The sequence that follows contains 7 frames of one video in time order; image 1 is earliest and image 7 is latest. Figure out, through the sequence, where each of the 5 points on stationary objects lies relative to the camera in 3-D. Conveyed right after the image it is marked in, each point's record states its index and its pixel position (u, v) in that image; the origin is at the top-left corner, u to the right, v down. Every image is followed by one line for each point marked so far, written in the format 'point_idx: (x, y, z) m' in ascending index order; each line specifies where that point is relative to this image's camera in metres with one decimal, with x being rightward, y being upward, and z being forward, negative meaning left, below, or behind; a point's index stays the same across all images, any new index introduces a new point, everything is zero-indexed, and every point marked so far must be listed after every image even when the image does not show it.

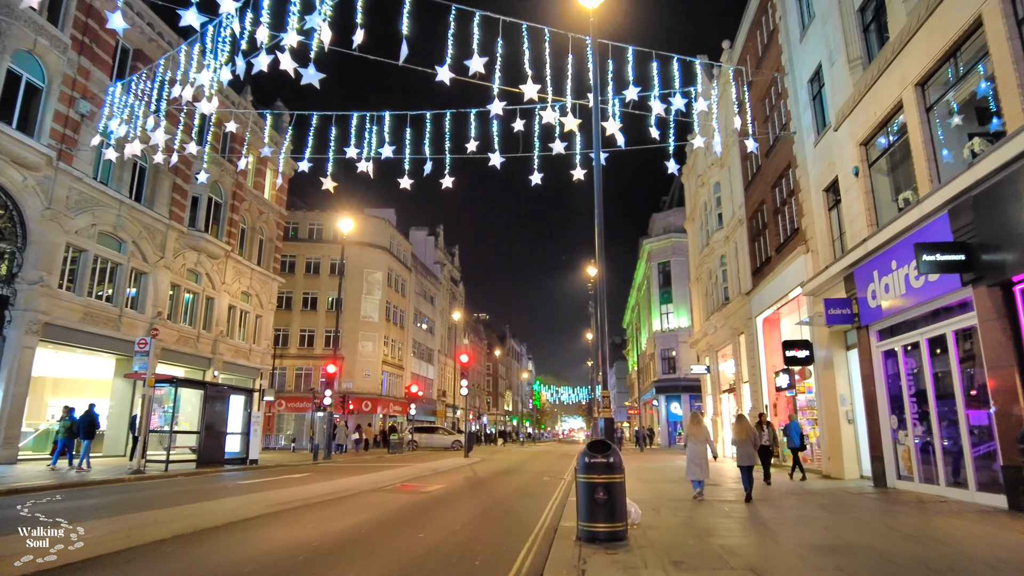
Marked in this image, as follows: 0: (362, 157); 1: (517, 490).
0: (-4.9, +4.2, +19.2) m
1: (+0.1, -5.0, +14.6) m
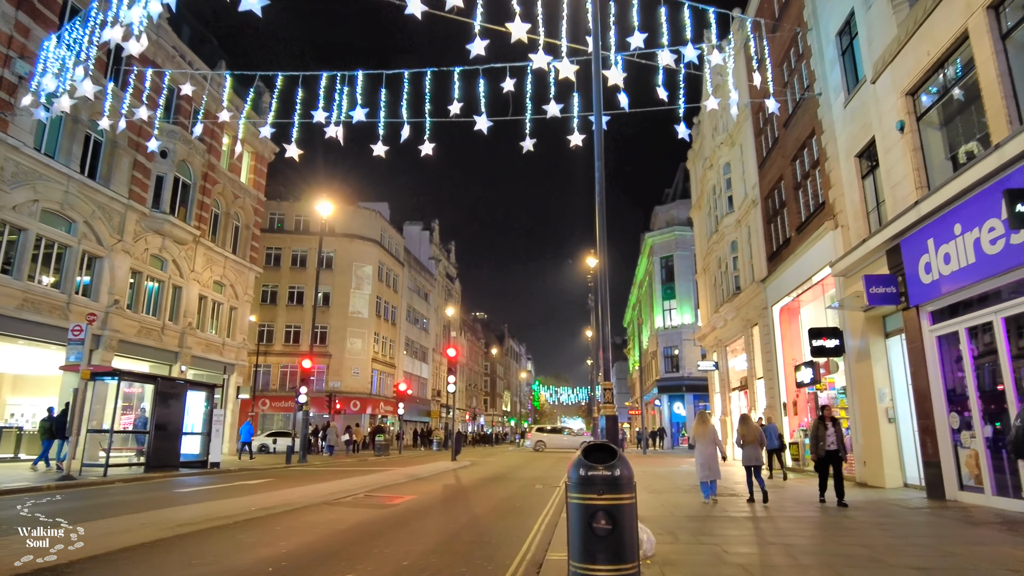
0: (-5.2, +4.8, +17.0) m
1: (-0.2, -4.5, +12.4) m
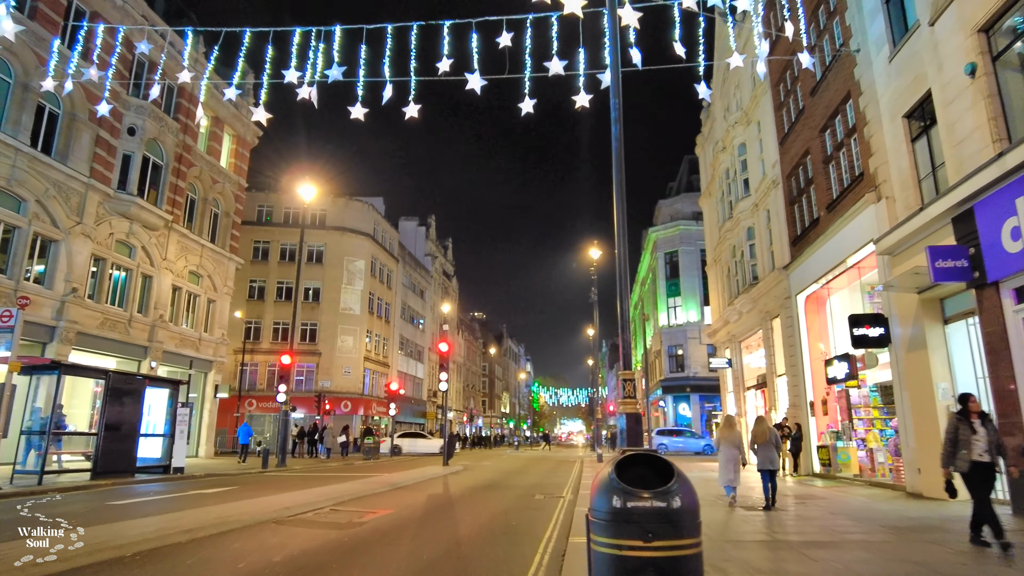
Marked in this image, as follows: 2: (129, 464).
0: (-5.2, +5.2, +15.0) m
1: (-0.3, -4.0, +10.4) m
2: (-10.4, -4.8, +16.2) m
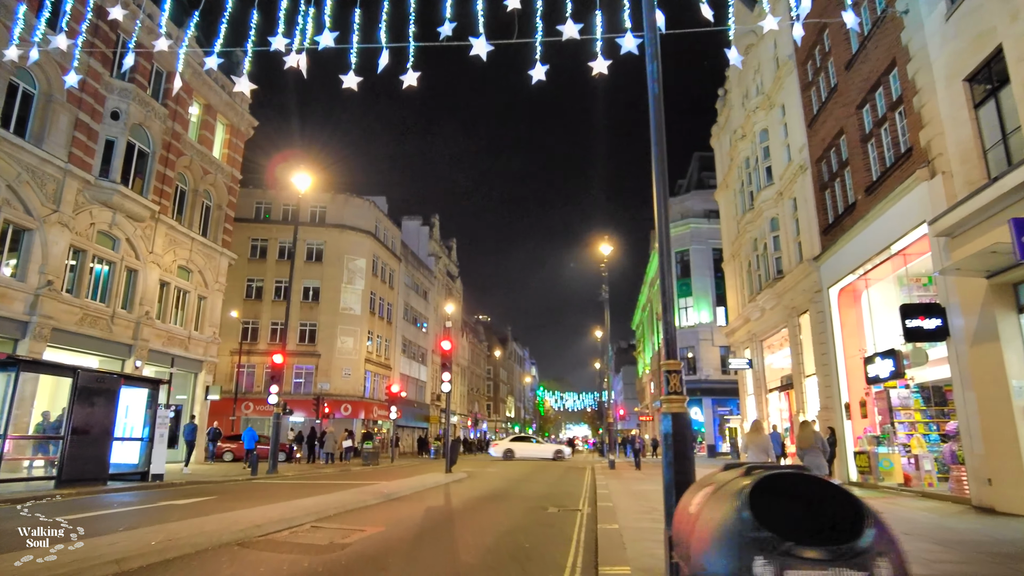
0: (-5.0, +5.5, +13.6) m
1: (-0.1, -3.7, +8.9) m
2: (-10.2, -4.6, +14.8) m
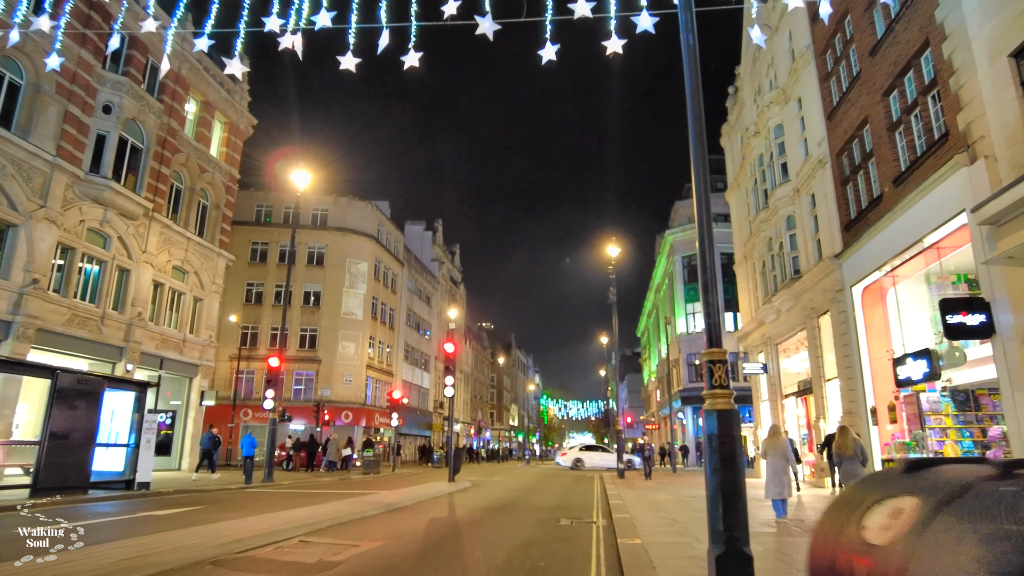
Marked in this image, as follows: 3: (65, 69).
0: (-4.9, +5.6, +12.9) m
1: (0.0, -3.5, +7.9) m
2: (-10.0, -4.5, +13.9) m
3: (-14.2, +7.0, +18.9) m
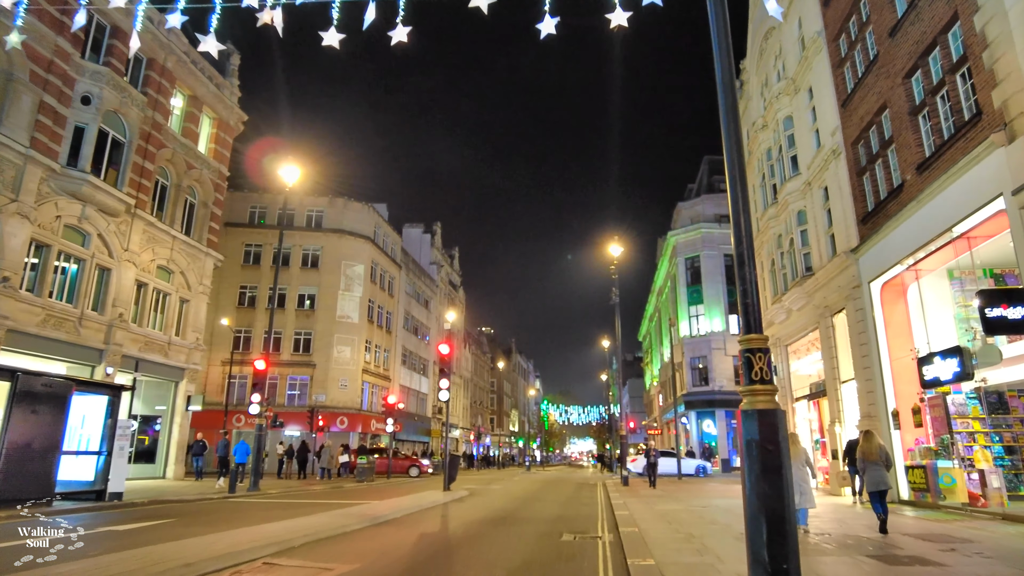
0: (-4.9, +5.7, +11.9) m
1: (-0.1, -3.3, +6.9) m
2: (-10.1, -4.4, +12.9) m
3: (-14.3, +7.0, +18.0) m
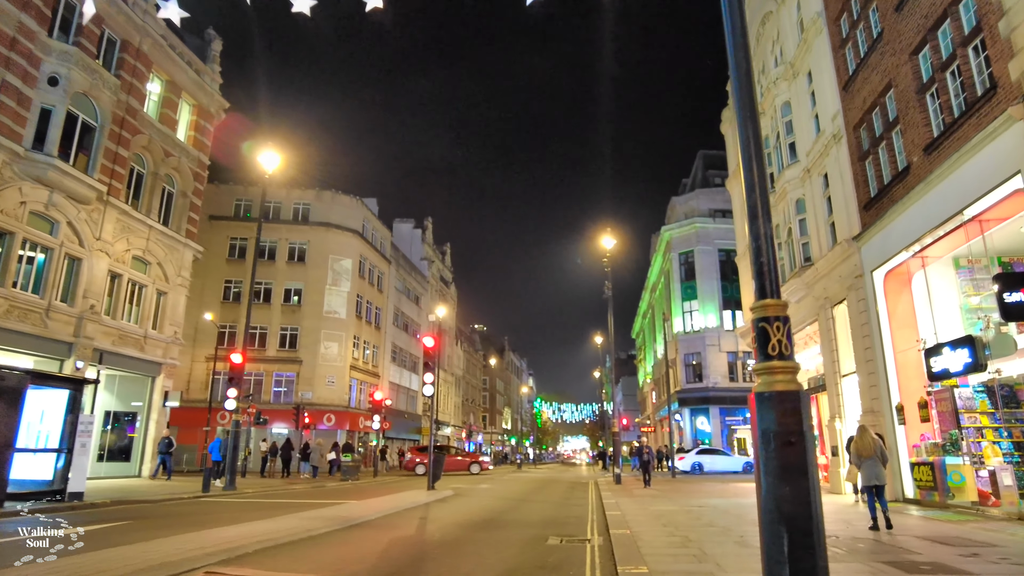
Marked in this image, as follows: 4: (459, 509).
0: (-5.2, +6.0, +11.1) m
1: (-0.3, -3.1, +6.2) m
2: (-10.4, -4.1, +12.0) m
3: (-14.7, +7.3, +17.1) m
4: (-1.2, -5.0, +13.4) m
